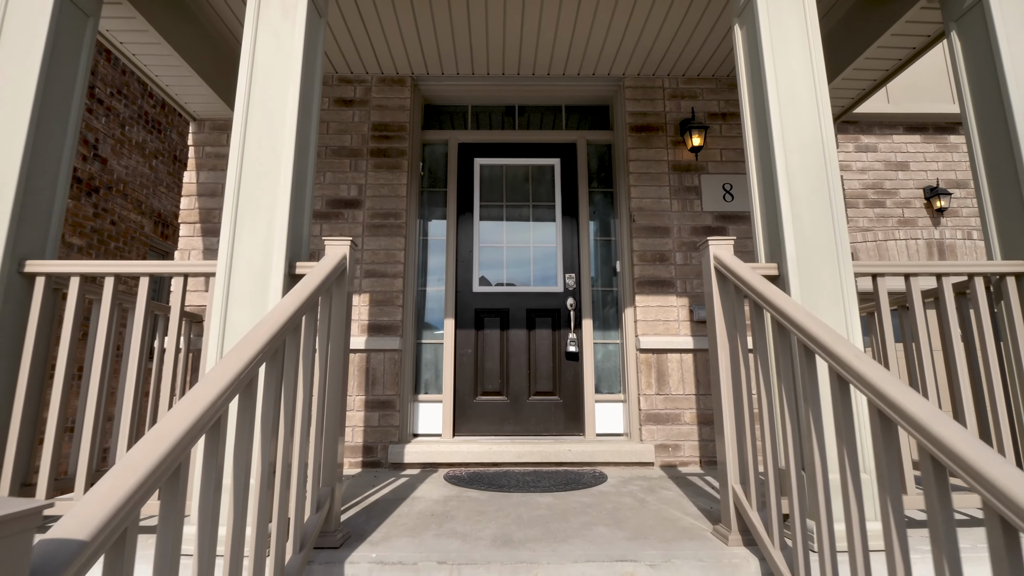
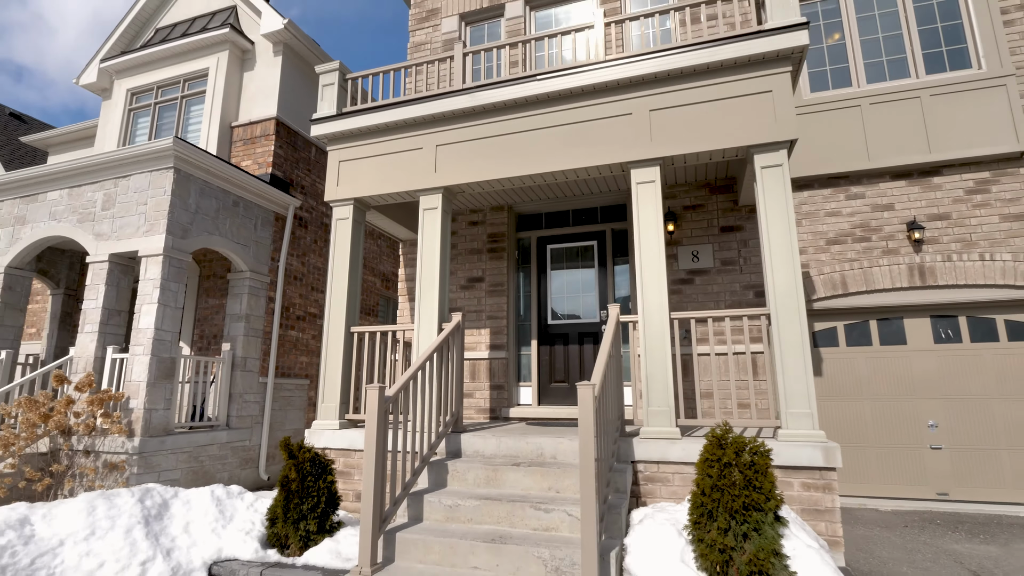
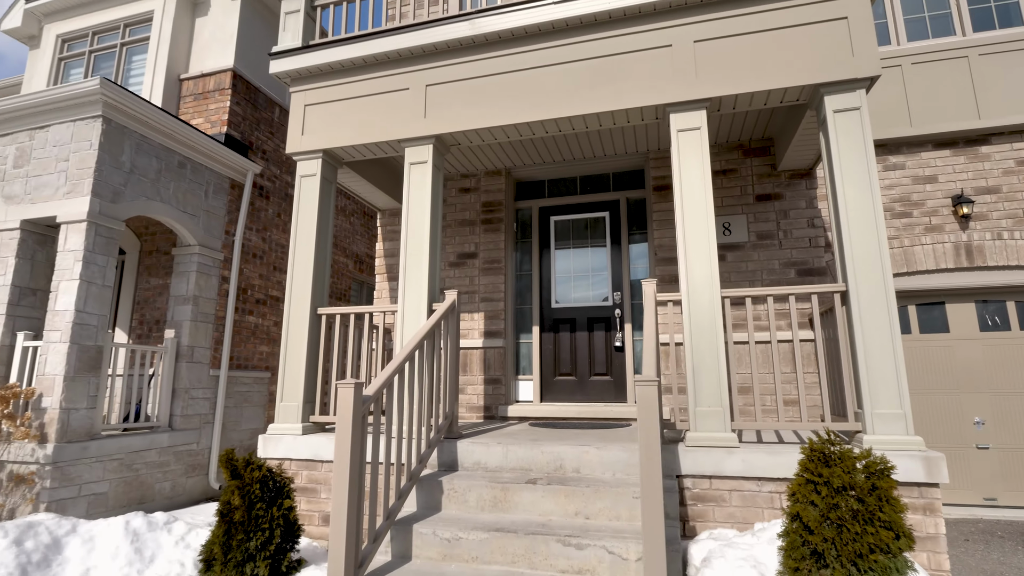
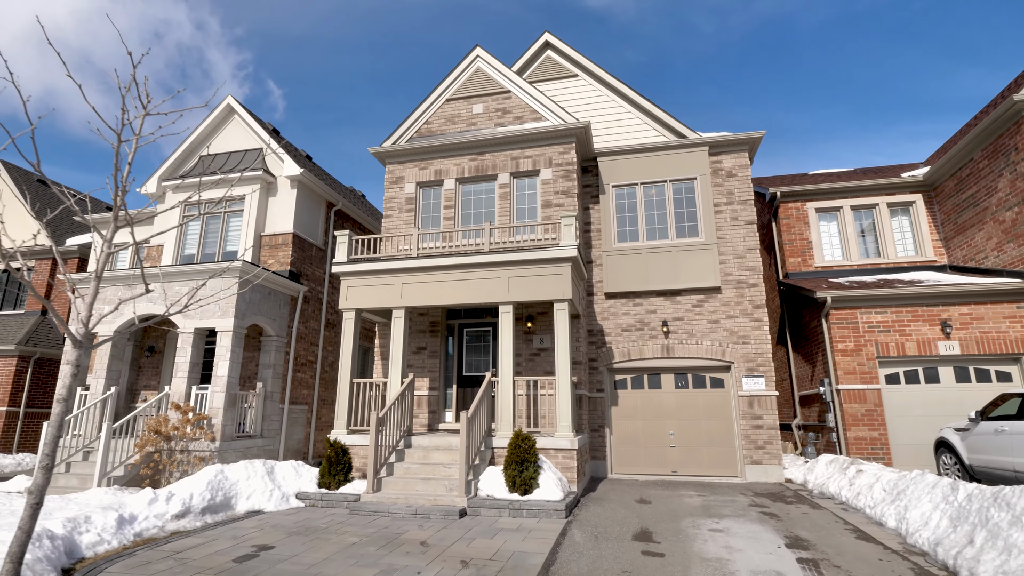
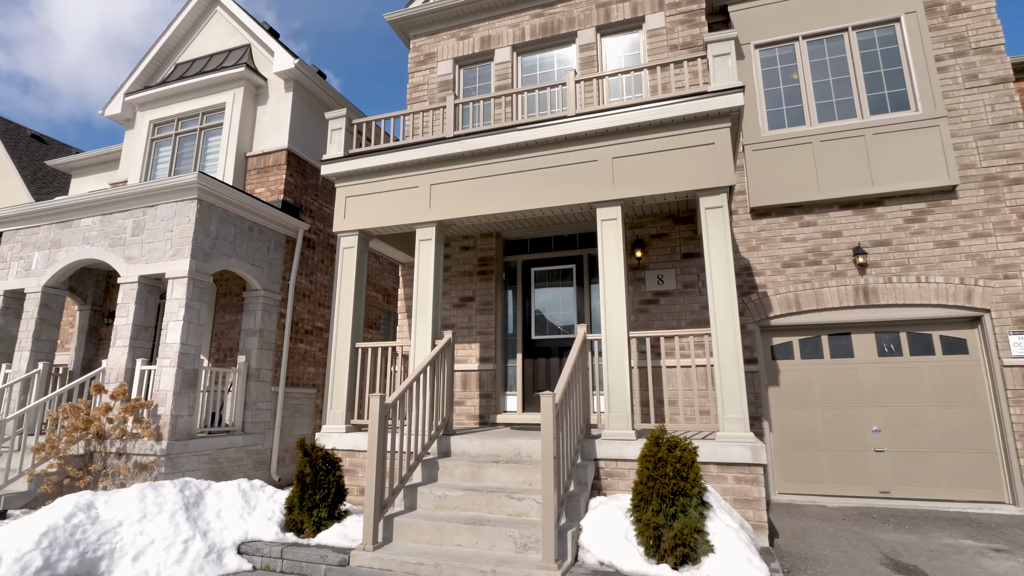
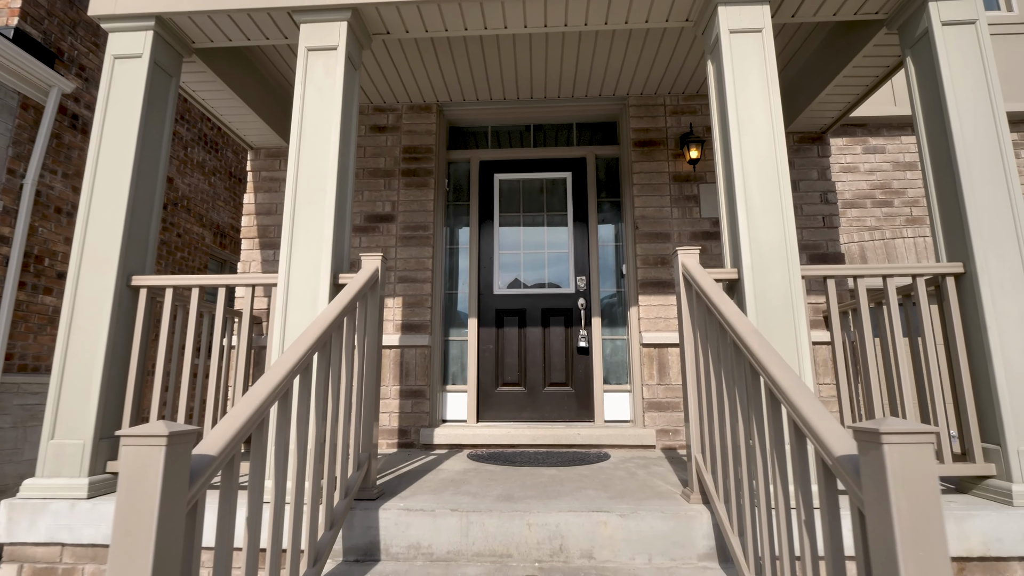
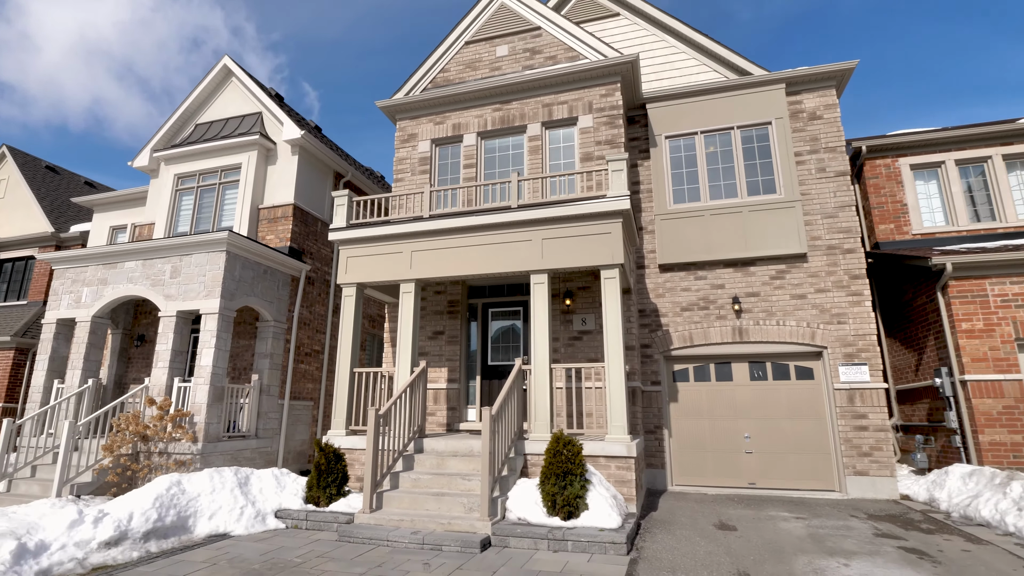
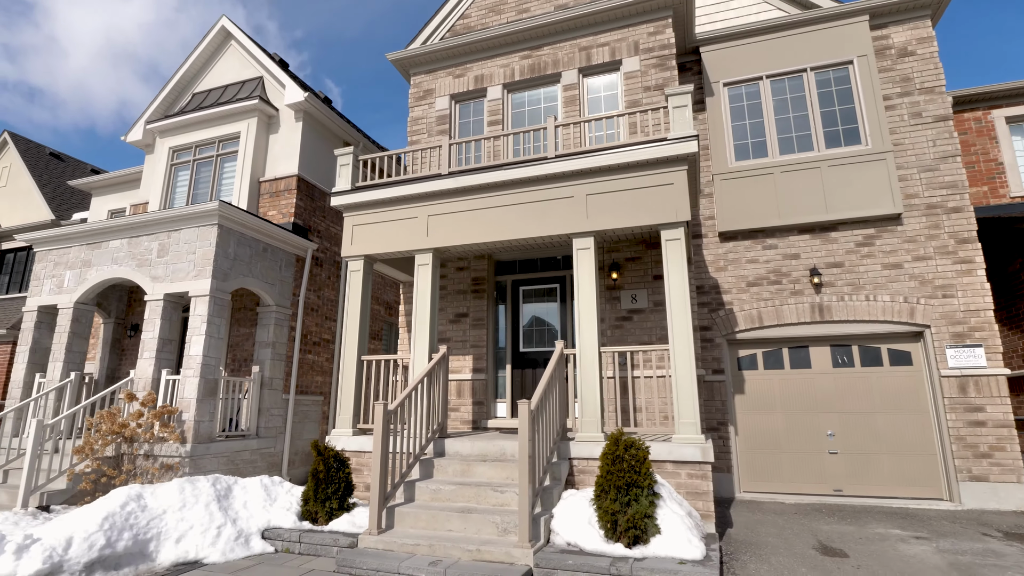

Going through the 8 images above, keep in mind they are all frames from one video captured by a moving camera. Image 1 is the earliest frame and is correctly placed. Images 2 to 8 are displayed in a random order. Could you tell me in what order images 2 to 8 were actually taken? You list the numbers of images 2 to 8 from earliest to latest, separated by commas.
6, 3, 2, 5, 8, 7, 4
